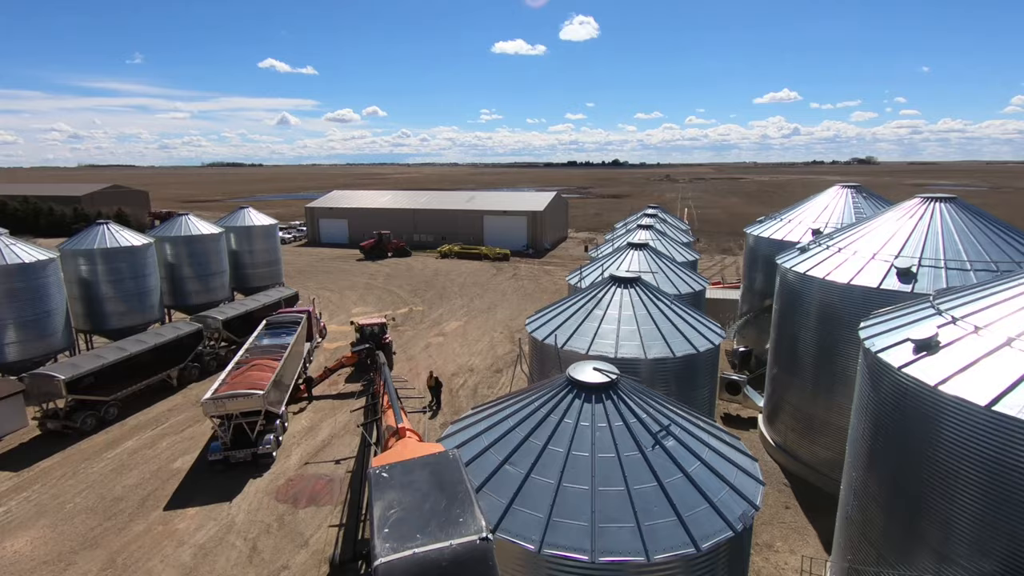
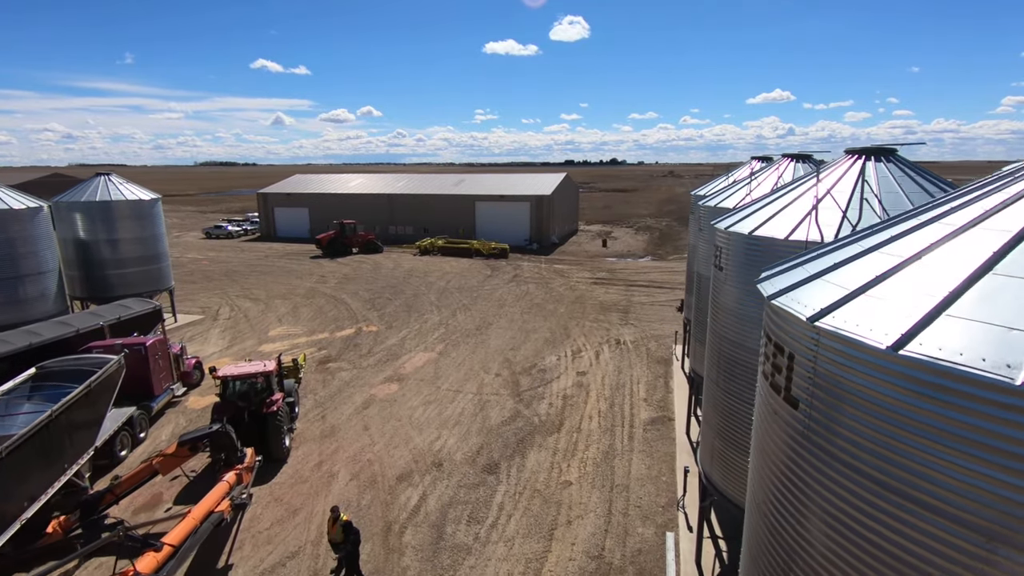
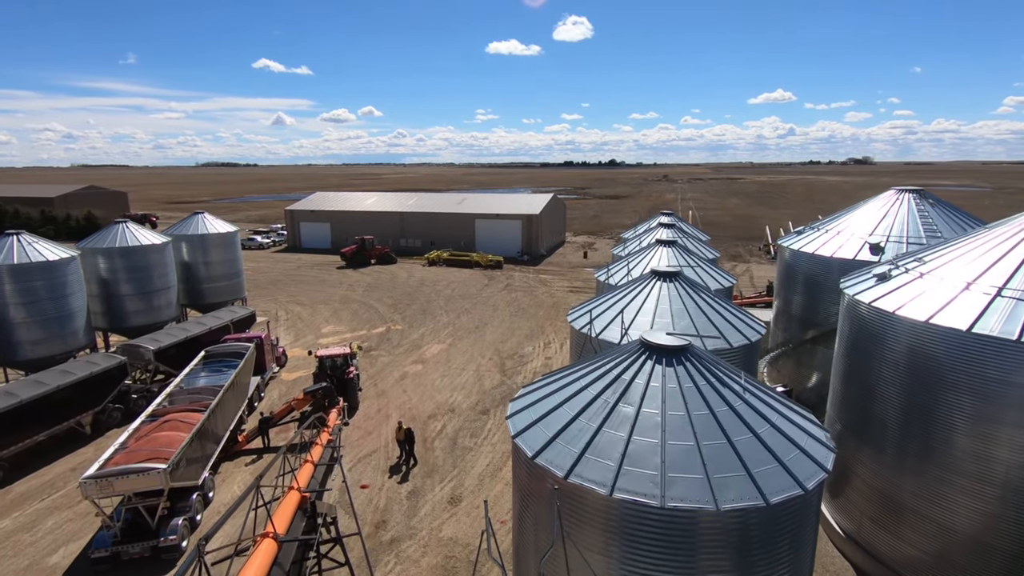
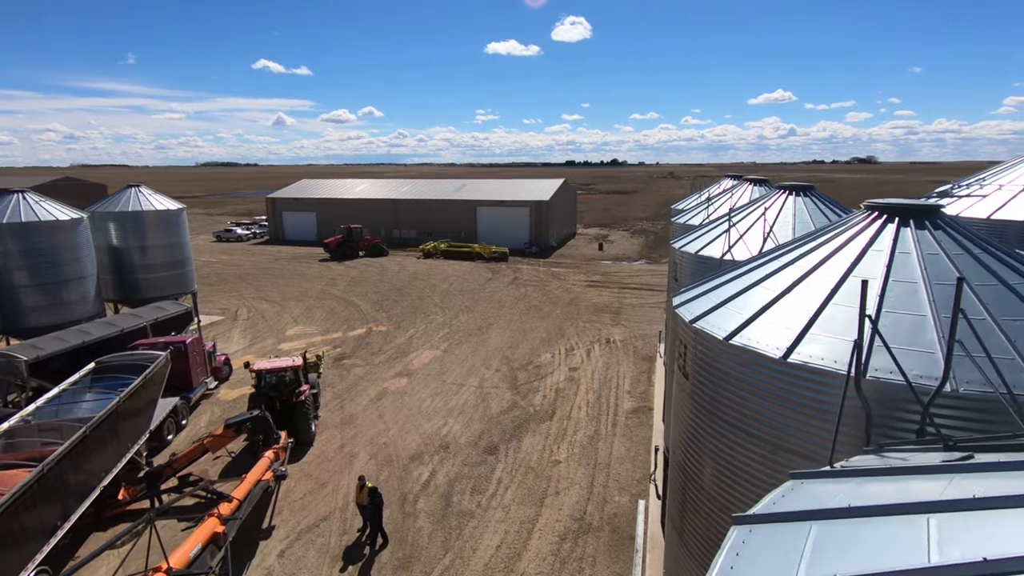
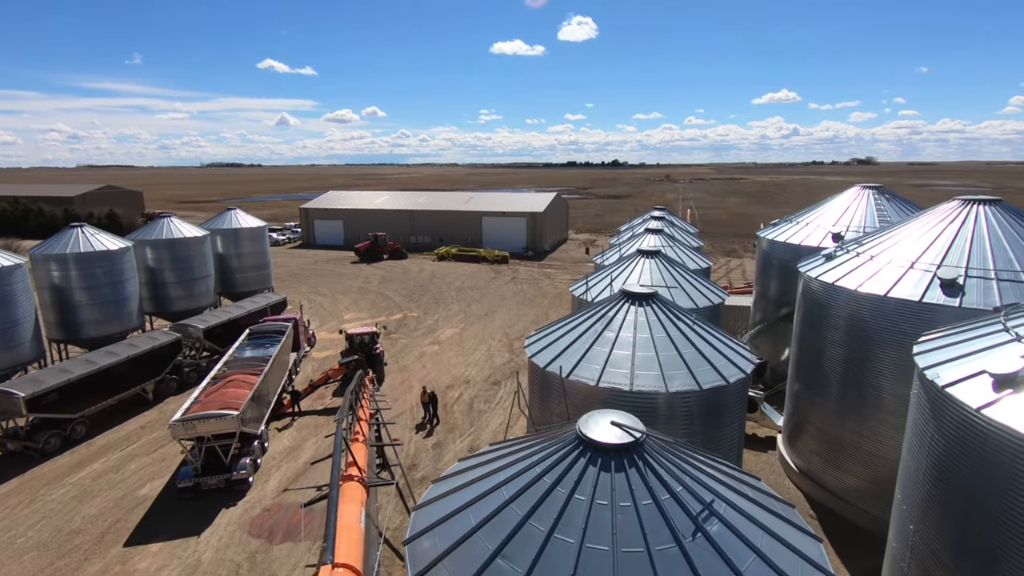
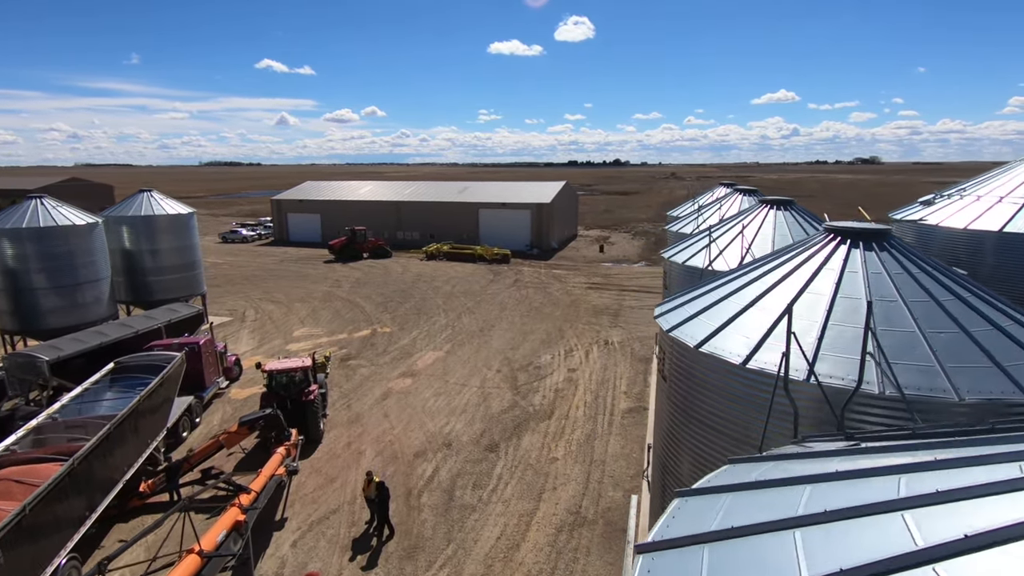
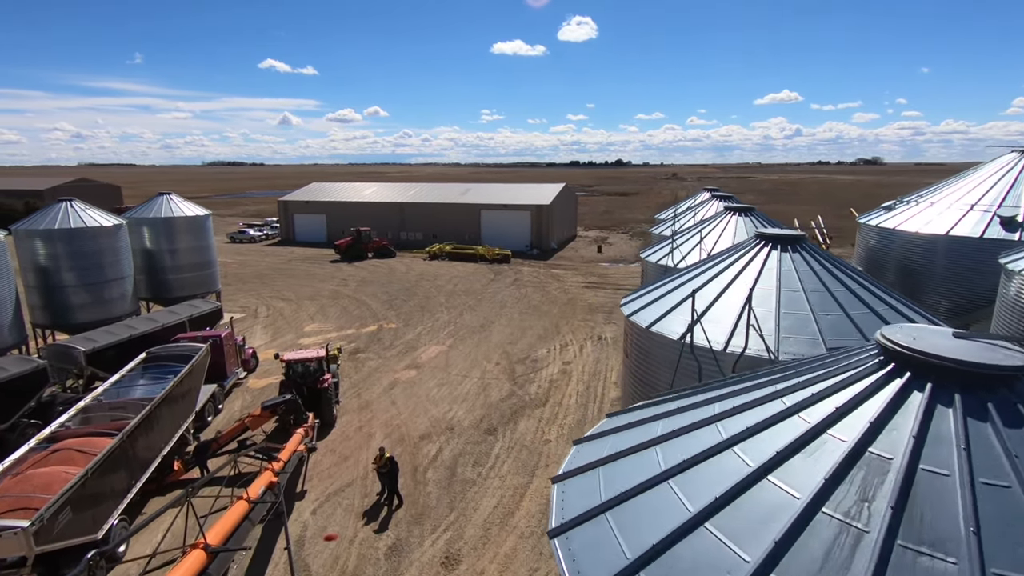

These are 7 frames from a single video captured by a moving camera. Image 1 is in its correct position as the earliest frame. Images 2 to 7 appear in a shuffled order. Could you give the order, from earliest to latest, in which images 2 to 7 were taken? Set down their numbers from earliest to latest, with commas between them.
5, 3, 7, 6, 4, 2
